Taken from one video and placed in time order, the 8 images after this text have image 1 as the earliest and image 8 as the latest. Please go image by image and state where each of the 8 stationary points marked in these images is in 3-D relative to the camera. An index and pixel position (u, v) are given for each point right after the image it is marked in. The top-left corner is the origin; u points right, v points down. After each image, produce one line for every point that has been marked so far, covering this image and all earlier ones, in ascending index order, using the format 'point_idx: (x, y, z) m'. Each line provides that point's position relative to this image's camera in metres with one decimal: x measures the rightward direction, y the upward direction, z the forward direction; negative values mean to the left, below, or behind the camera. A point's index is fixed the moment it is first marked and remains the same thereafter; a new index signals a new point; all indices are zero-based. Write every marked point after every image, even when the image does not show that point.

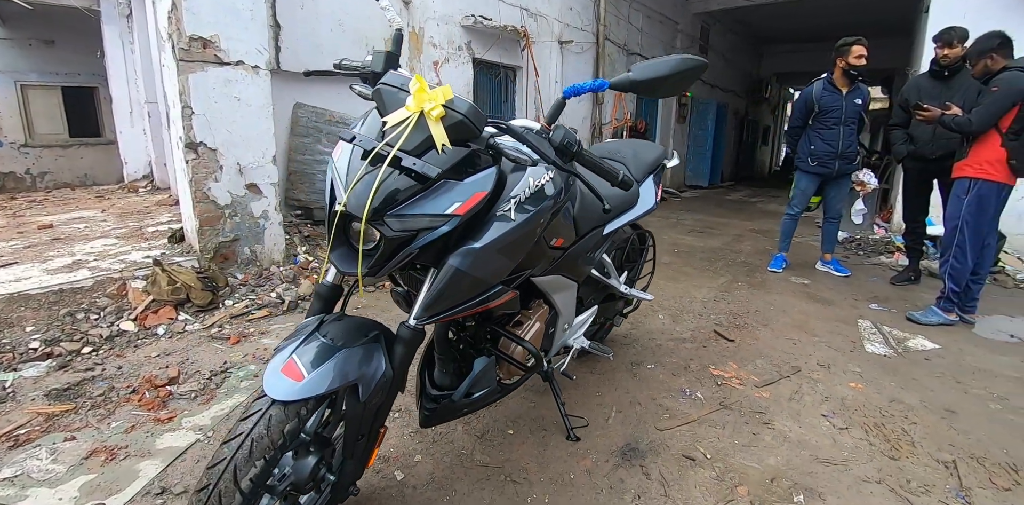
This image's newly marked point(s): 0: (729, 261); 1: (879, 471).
0: (+1.7, -0.1, +4.0) m
1: (+1.4, -0.8, +1.9) m
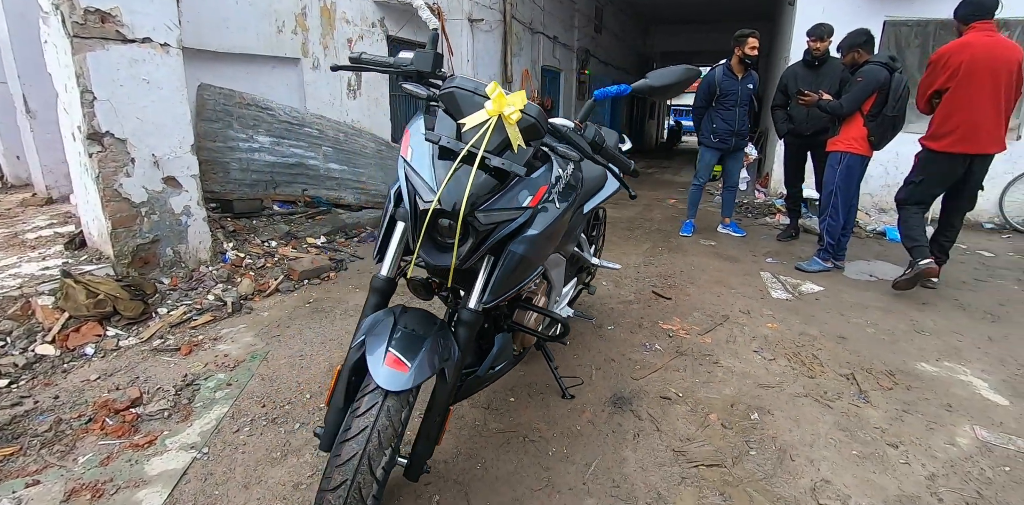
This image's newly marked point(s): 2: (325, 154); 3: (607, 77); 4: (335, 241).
0: (+1.2, +0.2, +4.5) m
1: (+1.4, -0.6, +2.5) m
2: (-1.6, +0.8, +4.3) m
3: (+2.2, +3.2, +9.1) m
4: (-1.4, +0.1, +4.1) m
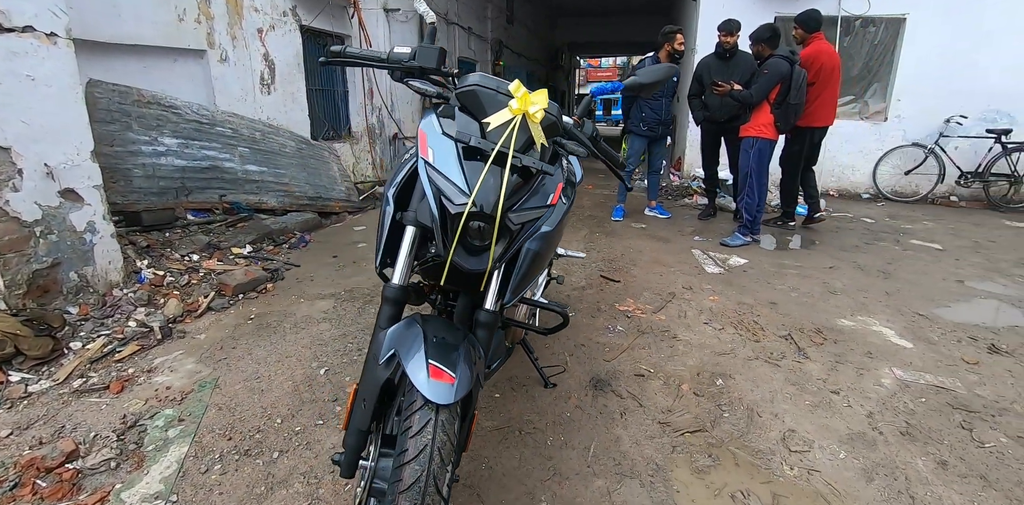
0: (+0.6, +0.3, +4.6) m
1: (+1.3, -0.5, +2.7) m
2: (-2.1, +0.7, +3.9) m
3: (+0.5, +3.4, +9.3) m
4: (-1.8, 0.0, +3.8) m
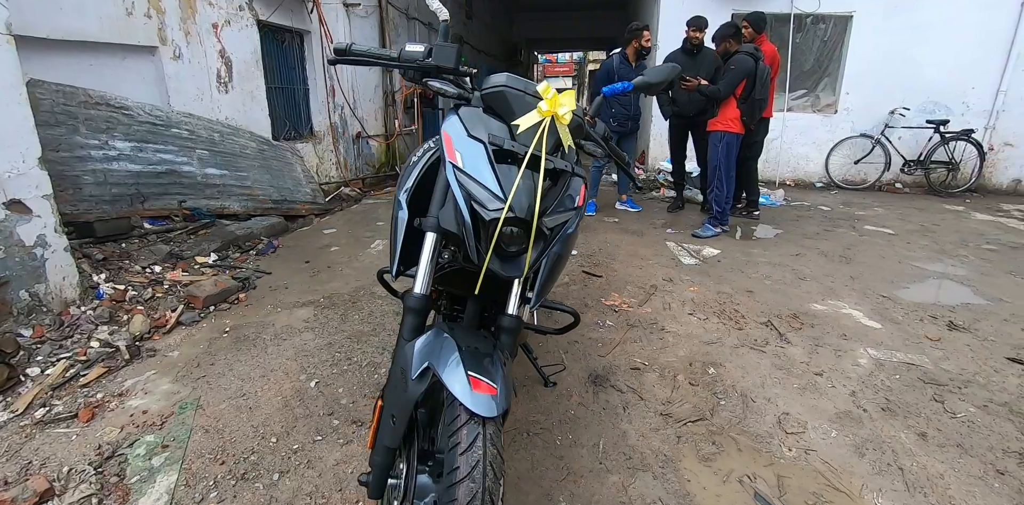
0: (+0.4, +0.4, +4.6) m
1: (+1.2, -0.5, +2.8) m
2: (-2.2, +0.7, +3.7) m
3: (-0.3, +3.5, +9.3) m
4: (-2.0, 0.0, +3.6) m
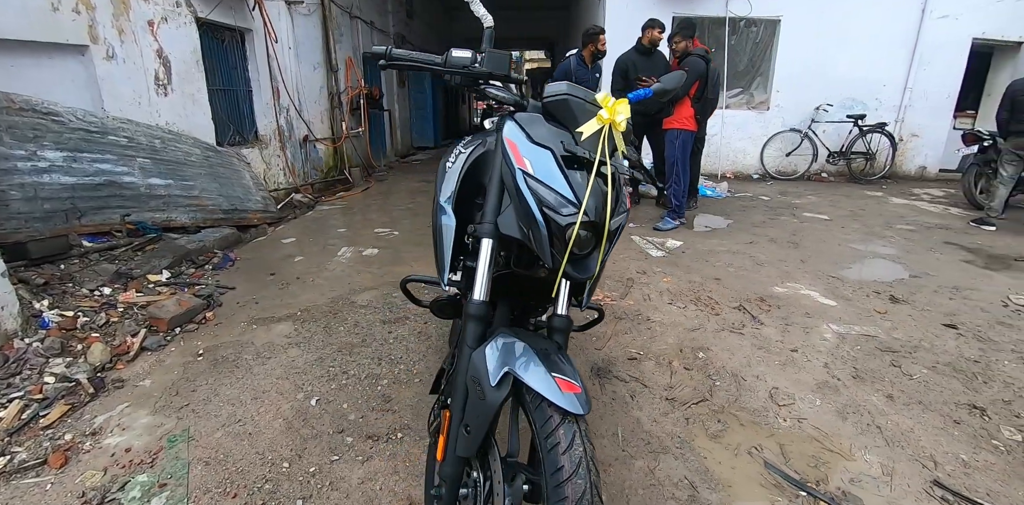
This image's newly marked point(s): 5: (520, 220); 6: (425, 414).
0: (0.0, +0.4, +4.7) m
1: (+1.2, -0.4, +3.0) m
2: (-2.4, +0.6, +3.4) m
3: (-1.4, +3.4, +9.2) m
4: (-2.1, -0.1, +3.3) m
5: (0.0, +0.1, +1.4) m
6: (-0.4, -0.7, +2.3) m
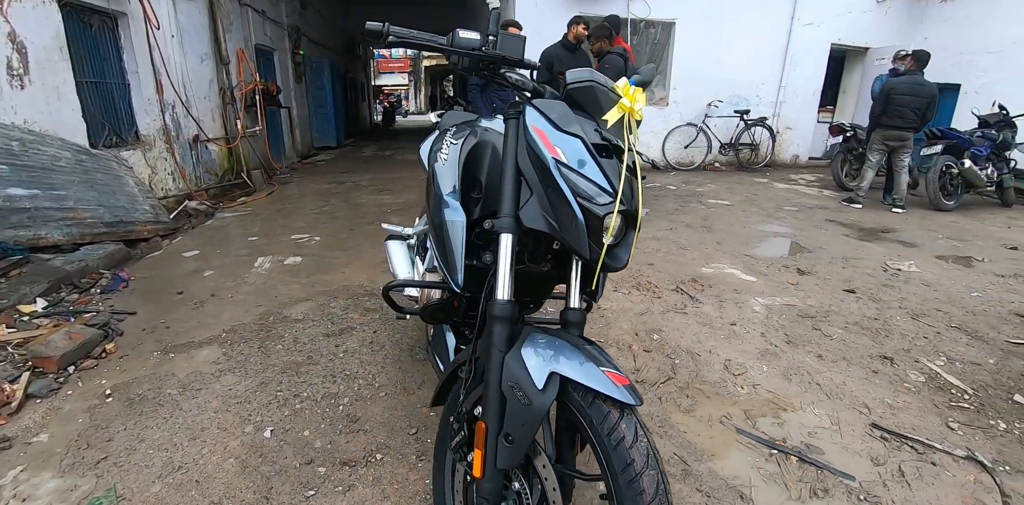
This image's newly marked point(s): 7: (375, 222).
0: (-0.6, +0.4, +4.6) m
1: (+0.9, -0.3, +3.2) m
2: (-2.7, +0.4, +2.7) m
3: (-3.2, +3.3, +8.6) m
4: (-2.4, -0.3, +2.7) m
5: (+0.1, +0.1, +1.3) m
6: (-0.5, -0.7, +2.2) m
7: (-1.2, +0.3, +4.4) m
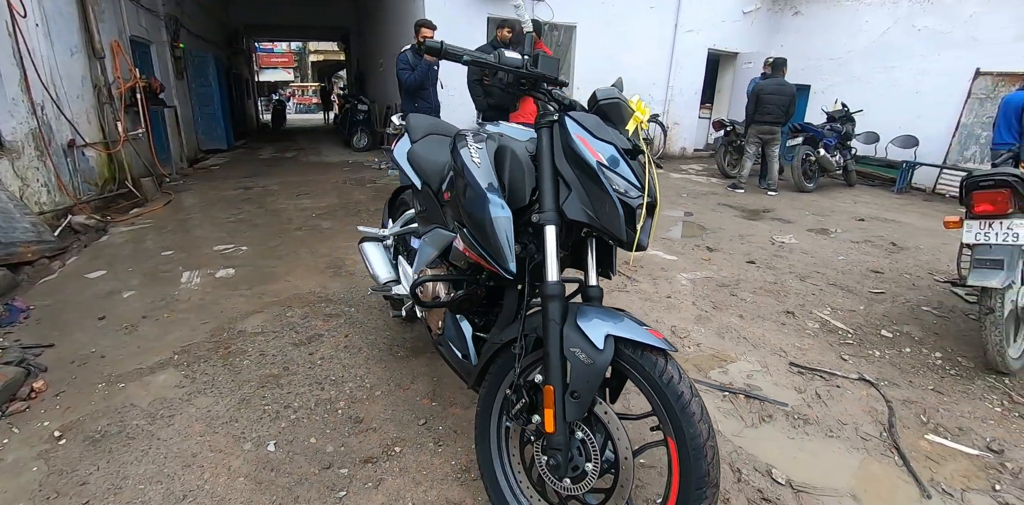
0: (-1.2, +0.4, +4.5) m
1: (+0.6, -0.2, +3.5) m
2: (-2.9, +0.2, +2.3) m
3: (-4.9, +3.1, +7.8) m
4: (-2.5, -0.4, +2.4) m
5: (+0.2, +0.1, +1.5) m
6: (-0.4, -0.7, +2.2) m
7: (-1.7, +0.2, +4.3) m
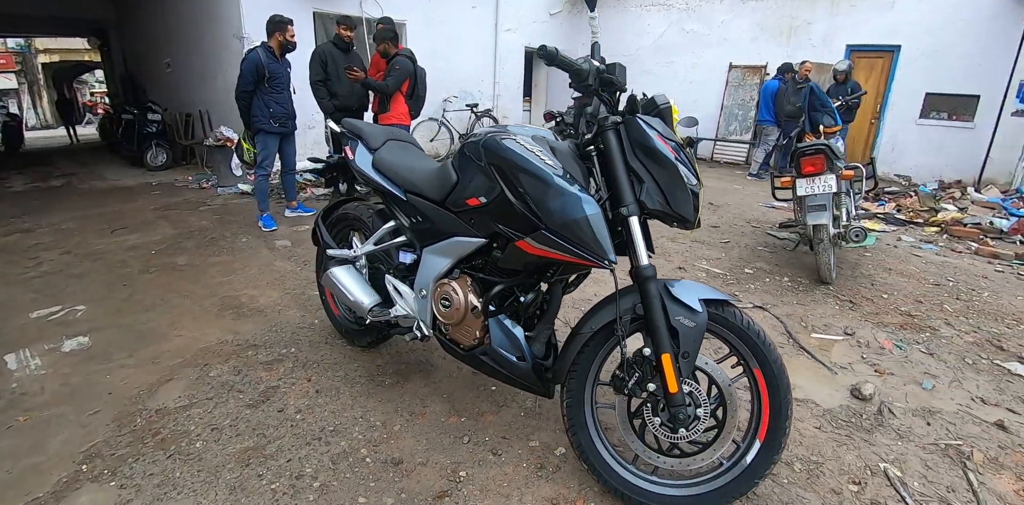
0: (-2.1, +0.1, +3.8) m
1: (+0.1, -0.2, +3.7) m
2: (-2.6, -0.2, +1.1) m
3: (-7.1, +2.1, +5.3) m
4: (-2.2, -0.8, +1.4) m
5: (+0.5, +0.2, +1.7) m
6: (-0.3, -0.8, +2.1) m
7: (-2.4, -0.1, +3.4) m
